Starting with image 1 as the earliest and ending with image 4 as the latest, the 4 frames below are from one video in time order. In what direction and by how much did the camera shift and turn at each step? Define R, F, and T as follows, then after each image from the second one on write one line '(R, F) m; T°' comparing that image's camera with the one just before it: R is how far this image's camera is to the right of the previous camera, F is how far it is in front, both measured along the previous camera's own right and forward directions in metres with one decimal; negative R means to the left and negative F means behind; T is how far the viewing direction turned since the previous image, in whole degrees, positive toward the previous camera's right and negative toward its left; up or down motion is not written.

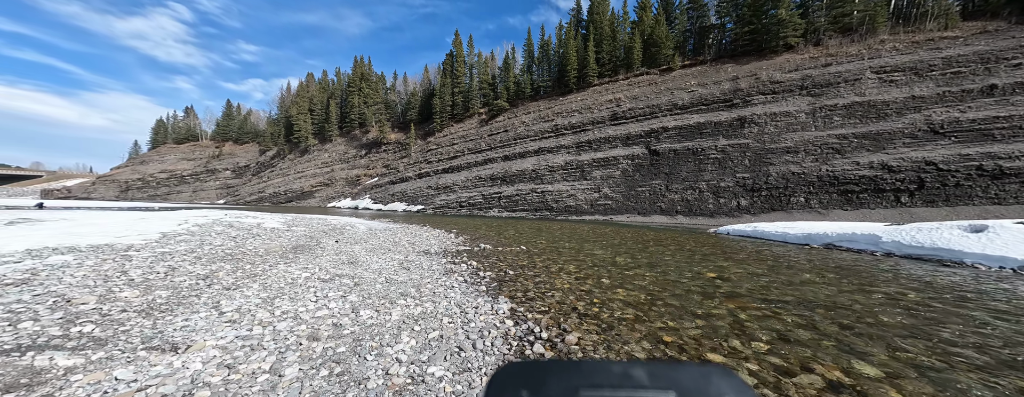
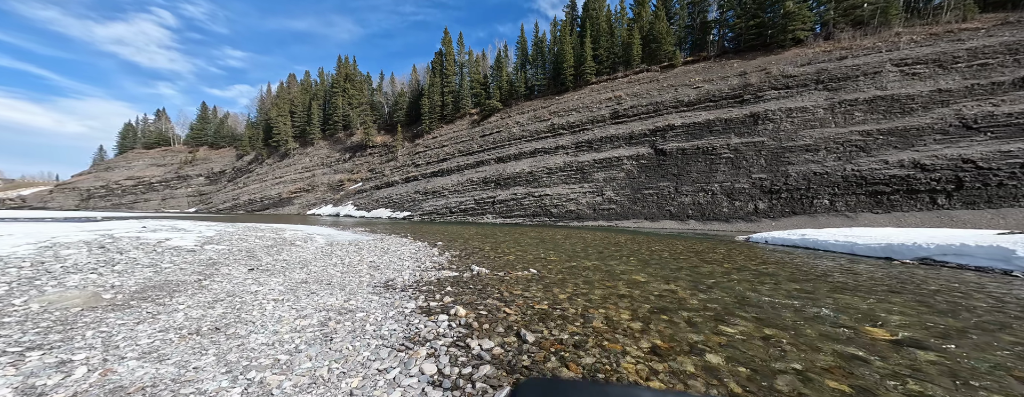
(-0.4, +3.4) m; +2°
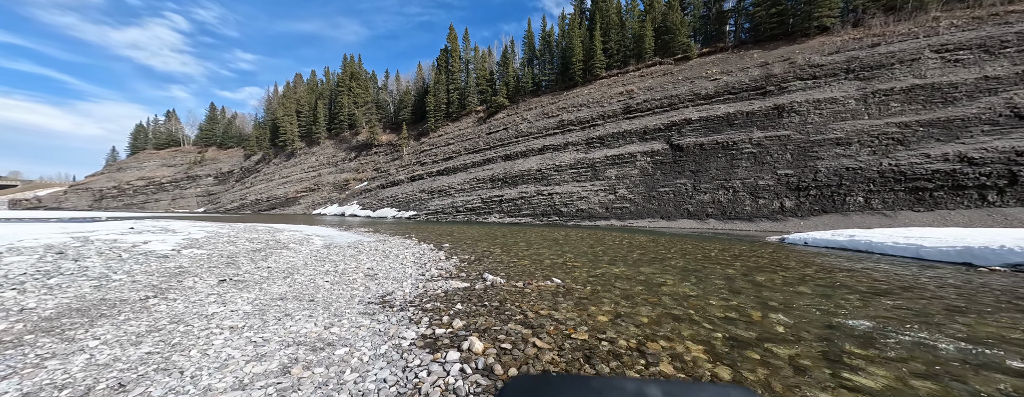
(-0.3, +1.3) m; -1°
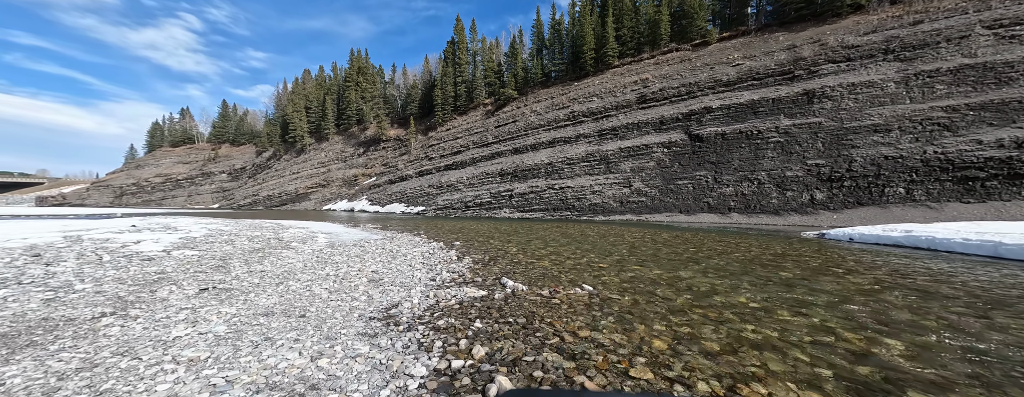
(-0.3, +1.0) m; -2°
